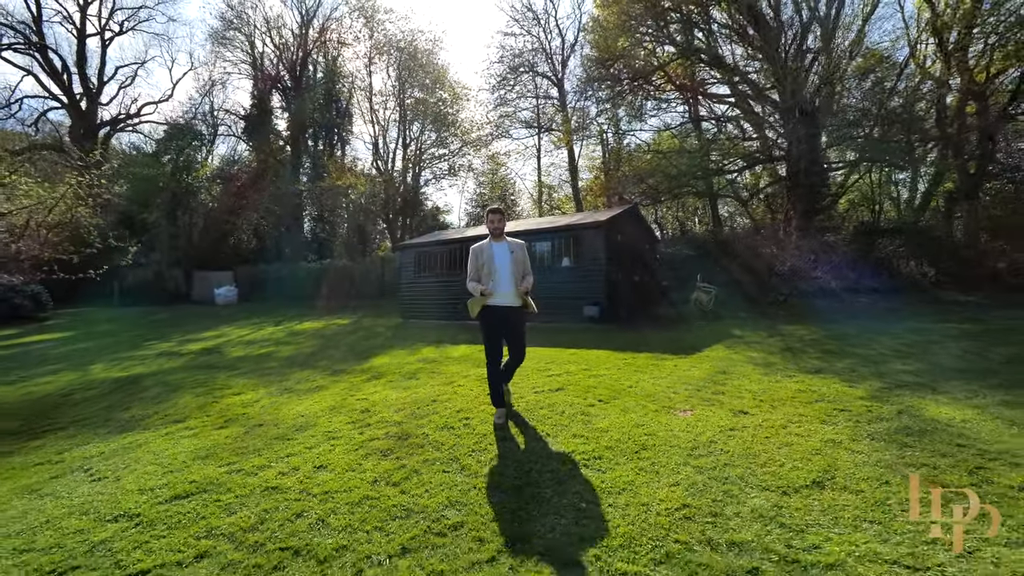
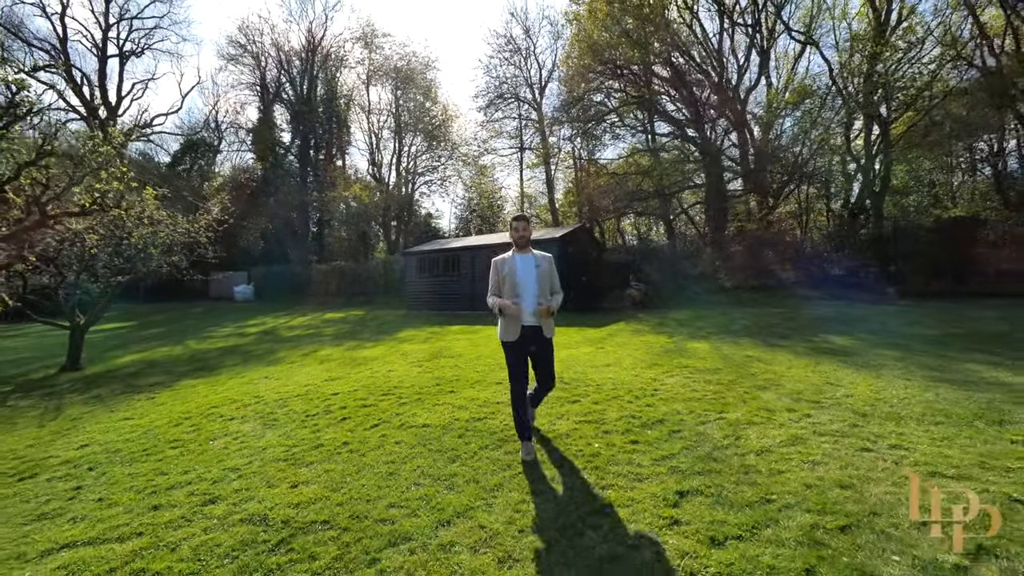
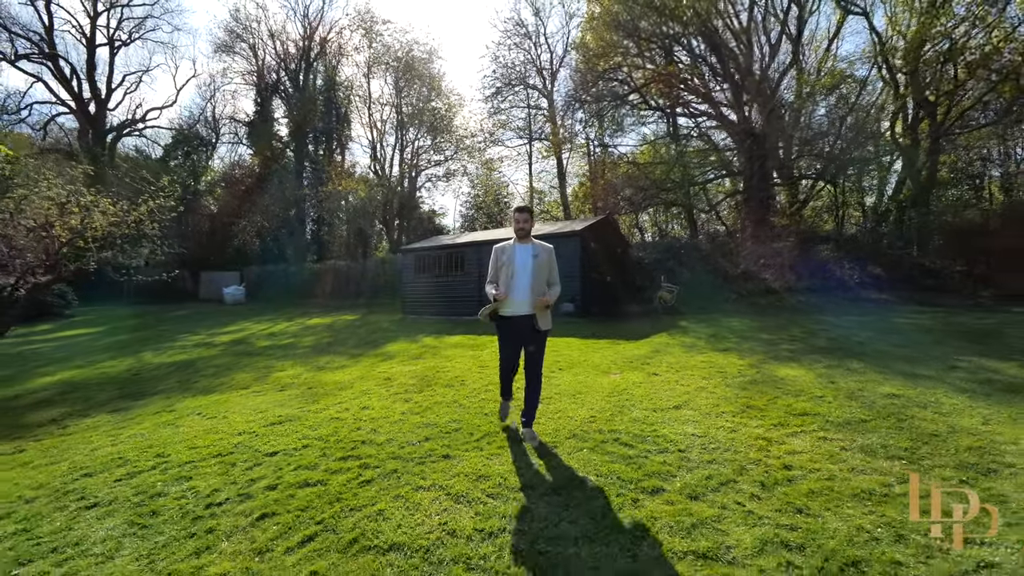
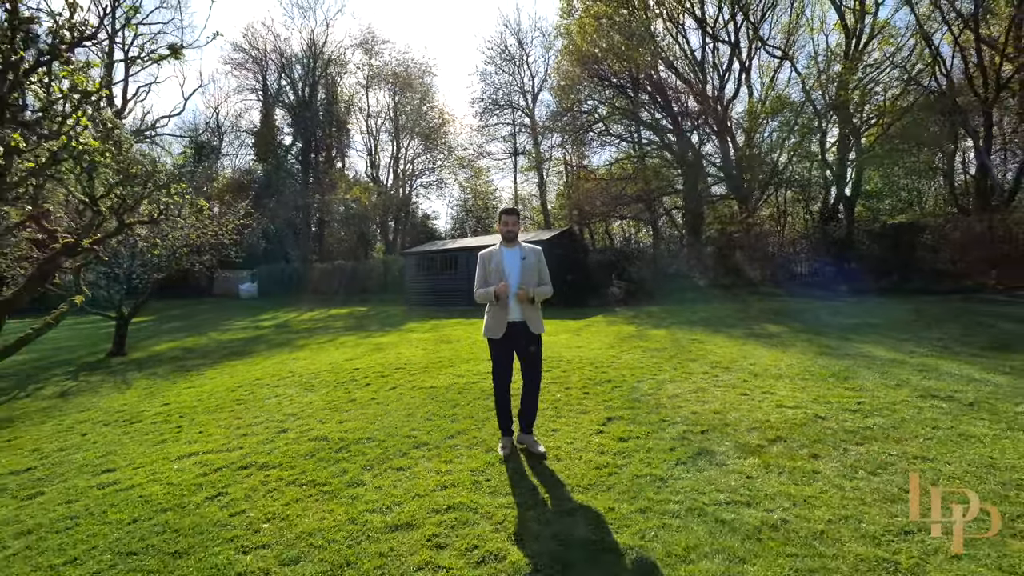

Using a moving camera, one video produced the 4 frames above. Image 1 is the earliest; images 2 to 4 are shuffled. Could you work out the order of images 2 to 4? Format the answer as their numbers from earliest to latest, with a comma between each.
3, 2, 4
